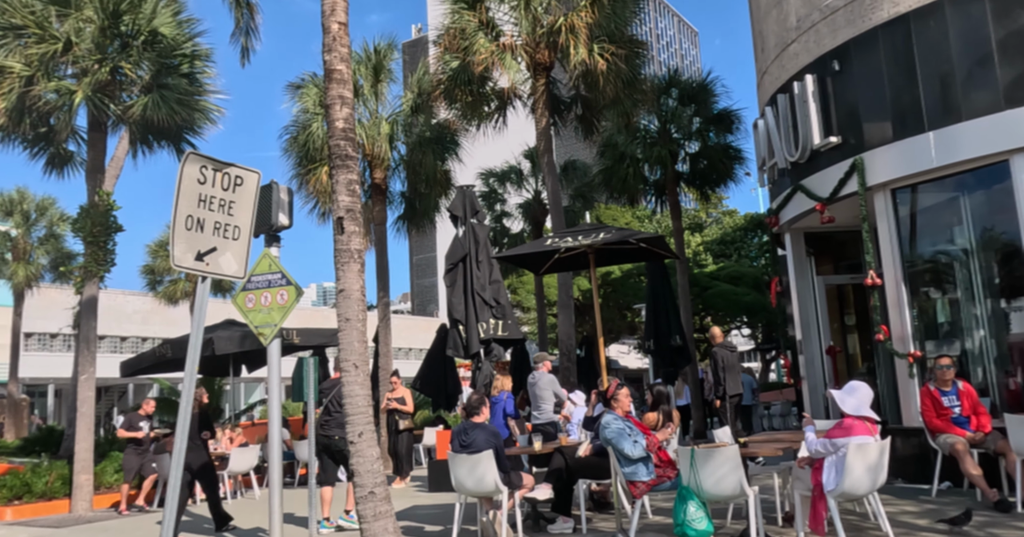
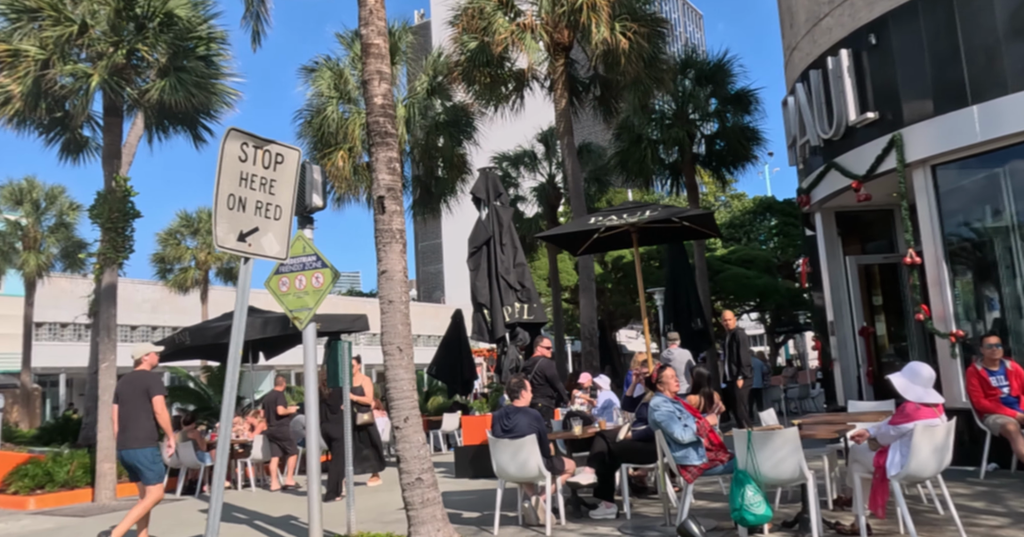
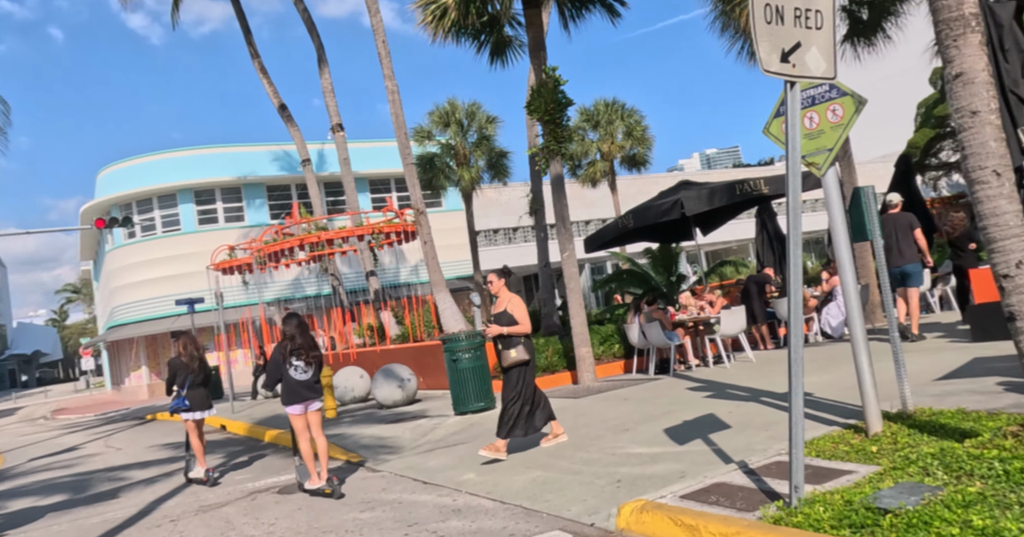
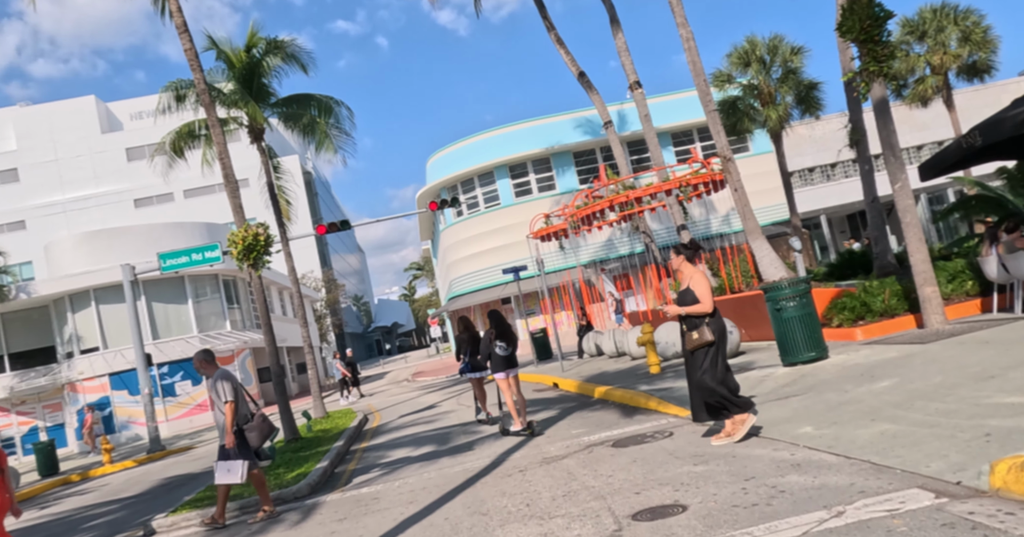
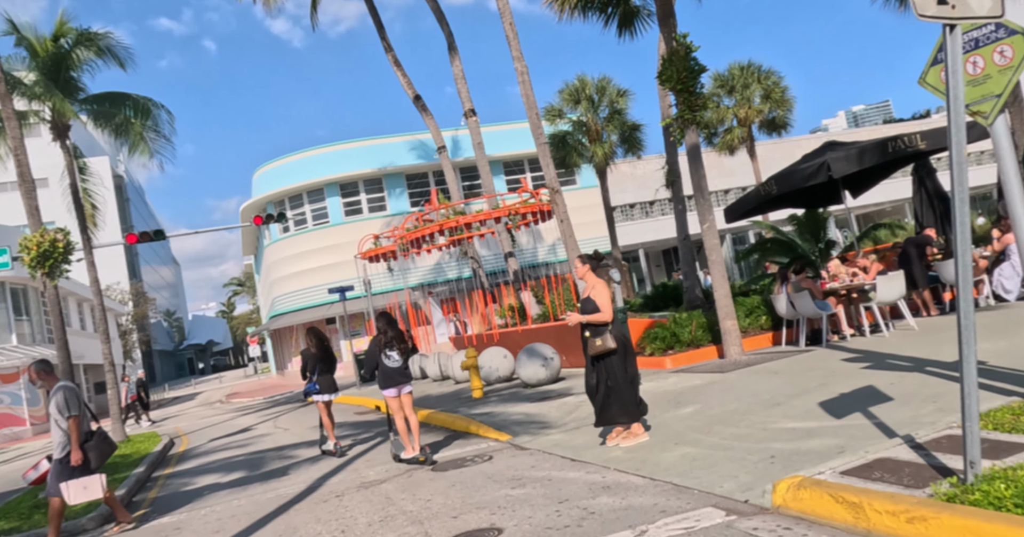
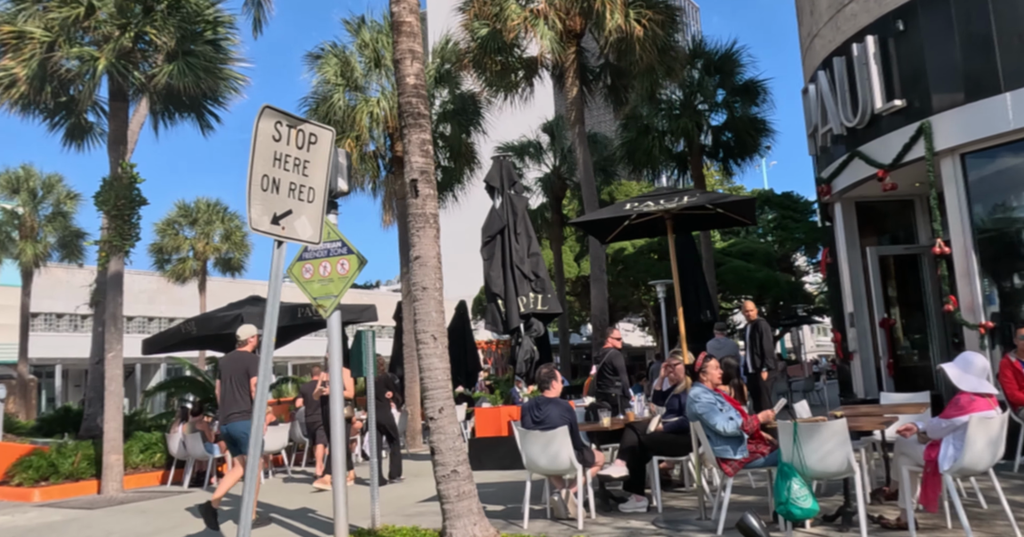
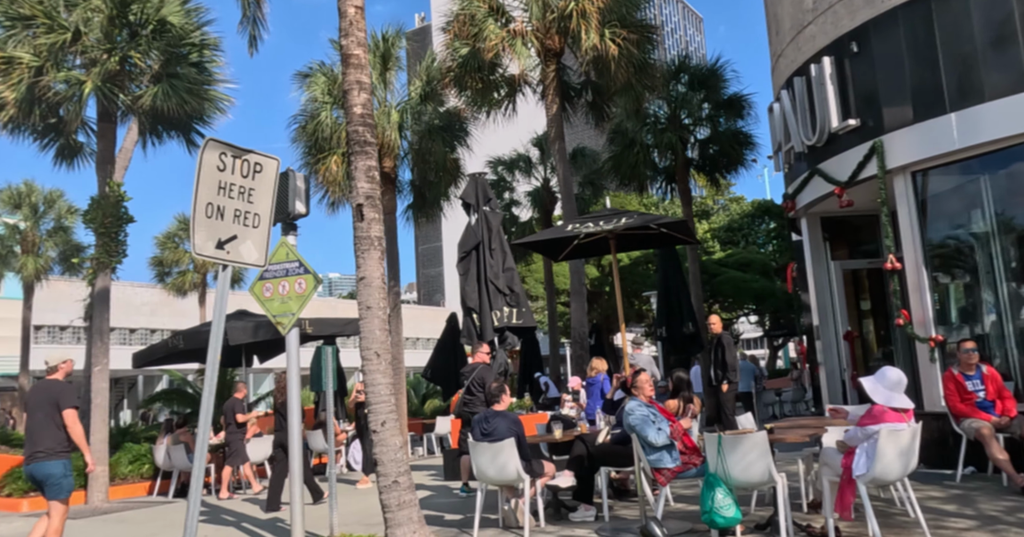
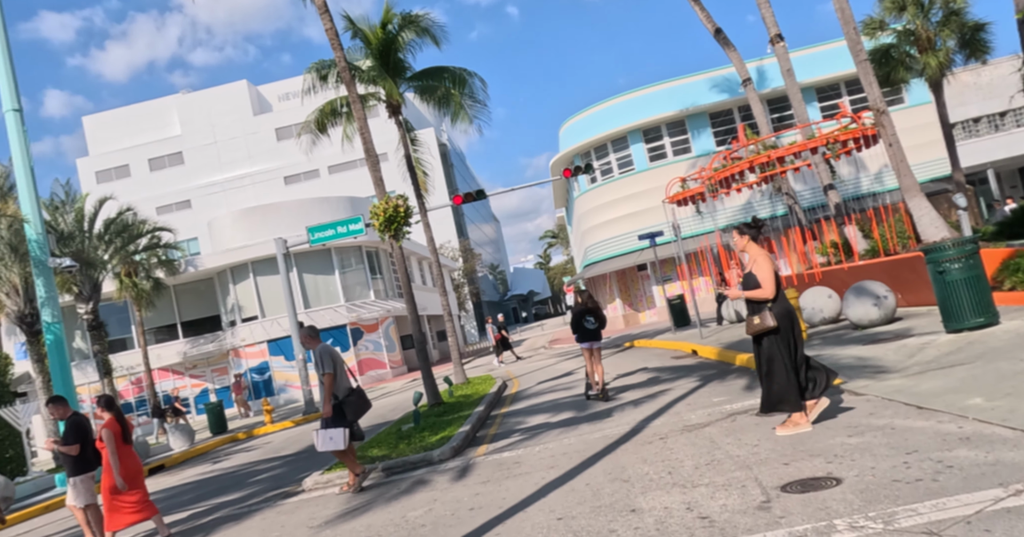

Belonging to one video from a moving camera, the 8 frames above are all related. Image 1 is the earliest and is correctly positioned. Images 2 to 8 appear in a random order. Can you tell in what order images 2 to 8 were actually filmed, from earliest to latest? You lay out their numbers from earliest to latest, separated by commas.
7, 2, 6, 3, 5, 4, 8
